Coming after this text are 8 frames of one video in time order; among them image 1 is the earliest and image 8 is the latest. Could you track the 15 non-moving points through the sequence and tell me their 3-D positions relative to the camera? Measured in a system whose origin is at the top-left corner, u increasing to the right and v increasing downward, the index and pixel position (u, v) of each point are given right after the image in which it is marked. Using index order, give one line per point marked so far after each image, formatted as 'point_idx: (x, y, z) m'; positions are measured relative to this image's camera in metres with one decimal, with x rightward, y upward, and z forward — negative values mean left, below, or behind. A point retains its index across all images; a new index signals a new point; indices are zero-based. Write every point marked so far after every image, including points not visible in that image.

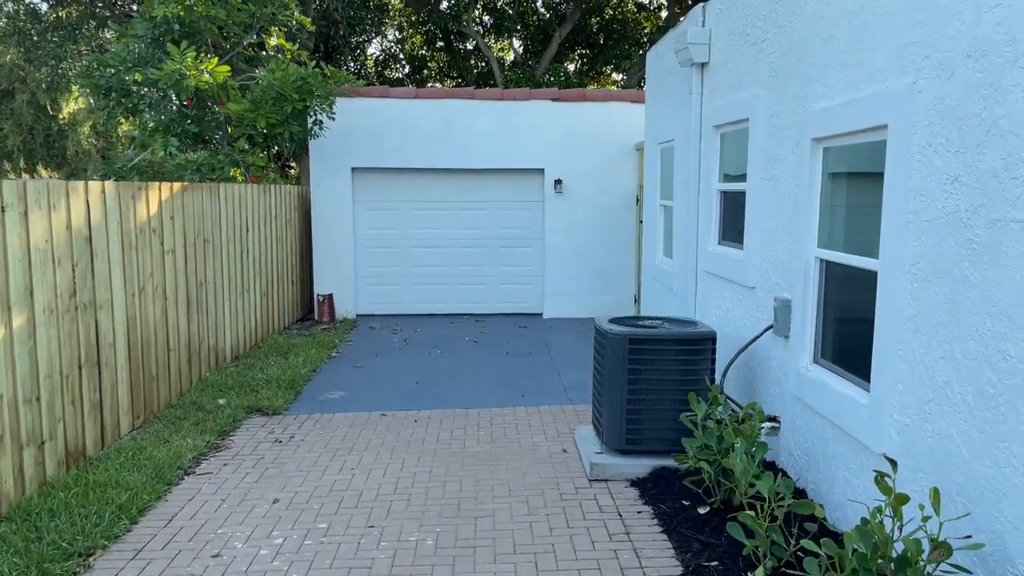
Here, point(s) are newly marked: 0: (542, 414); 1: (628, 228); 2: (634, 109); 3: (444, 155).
0: (+0.3, -1.1, +6.8) m
1: (+1.7, +0.8, +11.6) m
2: (+1.7, +2.5, +11.4) m
3: (-1.0, +1.9, +11.4) m
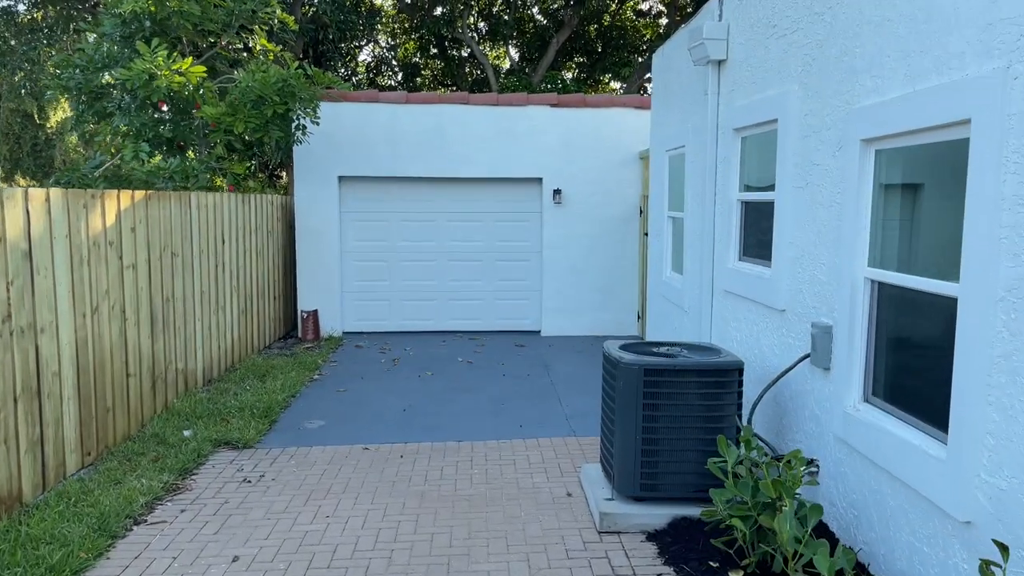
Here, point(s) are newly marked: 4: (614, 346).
0: (+0.2, -1.2, +6.1) m
1: (+1.6, +0.6, +11.0) m
2: (+1.7, +2.3, +10.8) m
3: (-1.0, +1.6, +10.8) m
4: (+0.6, -0.4, +5.0) m
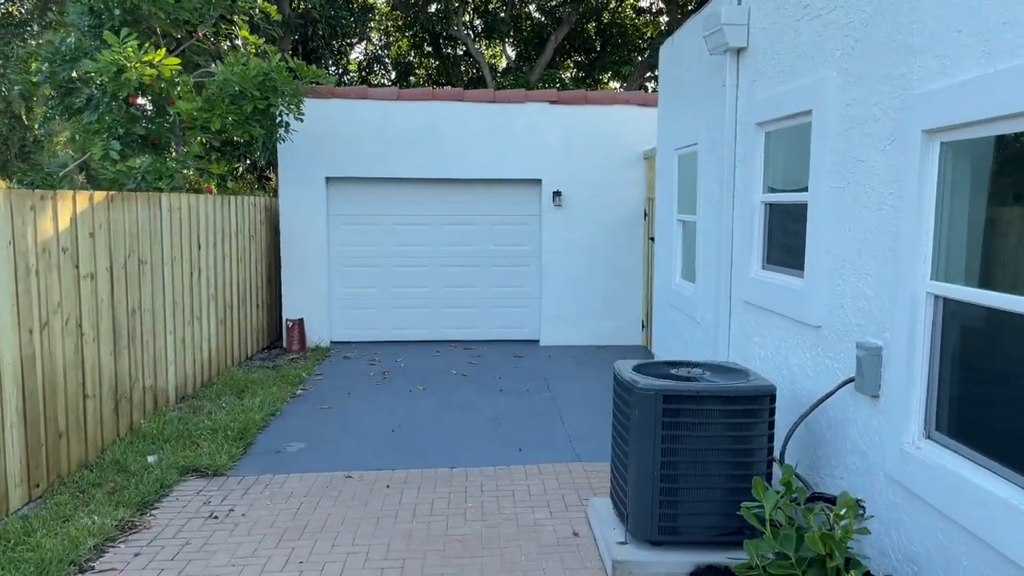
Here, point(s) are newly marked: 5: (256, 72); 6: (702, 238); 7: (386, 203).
0: (+0.2, -1.3, +5.5) m
1: (+1.6, +0.5, +10.4) m
2: (+1.6, +2.2, +10.2) m
3: (-1.0, +1.6, +10.2) m
4: (+0.6, -0.4, +4.4) m
5: (-2.6, +2.2, +8.1) m
6: (+1.5, +0.4, +6.6) m
7: (-1.6, +1.1, +10.4) m
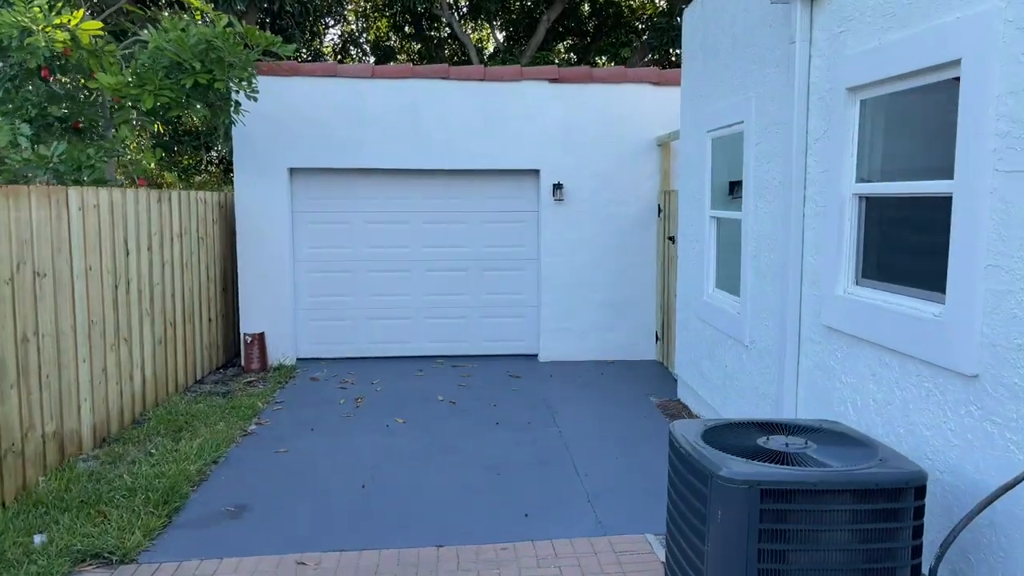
0: (+0.3, -1.4, +4.1) m
1: (+1.5, +0.5, +9.0) m
2: (+1.6, +2.1, +8.8) m
3: (-1.1, +1.5, +8.8) m
4: (+0.7, -0.5, +3.0) m
5: (-2.6, +2.0, +6.7) m
6: (+1.5, +0.3, +5.2) m
7: (-1.7, +1.0, +9.0) m
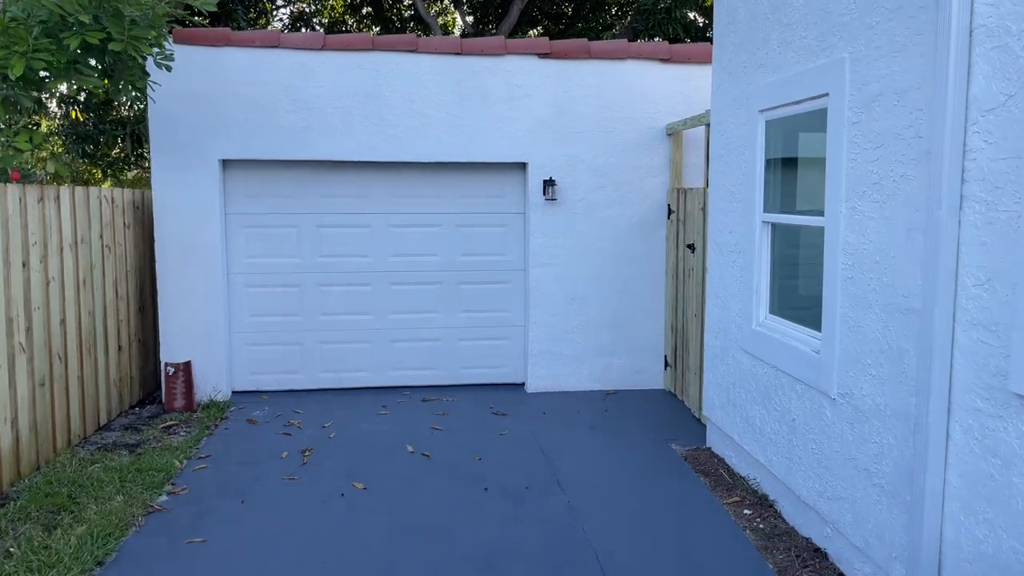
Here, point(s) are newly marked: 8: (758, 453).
0: (+0.3, -1.6, +2.6) m
1: (+1.3, +0.3, +7.6) m
2: (+1.4, +2.0, +7.4) m
3: (-1.3, +1.3, +7.2) m
4: (+0.8, -0.7, +1.6) m
5: (-2.7, +1.9, +5.1) m
6: (+1.6, +0.1, +3.8) m
7: (-1.9, +0.8, +7.4) m
8: (+1.5, -1.0, +4.9) m
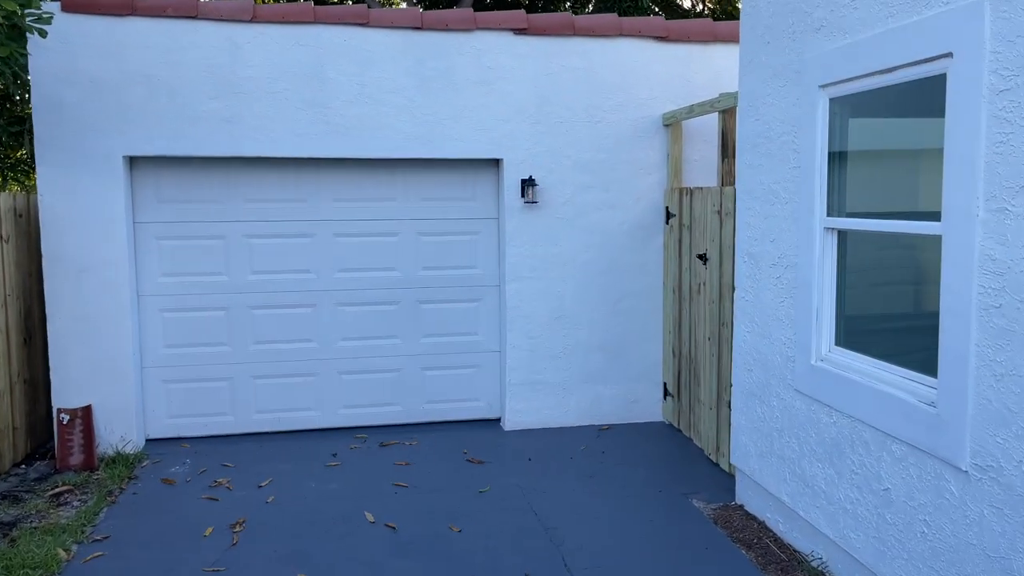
0: (+0.5, -1.7, +1.5) m
1: (+1.1, +0.2, +6.5) m
2: (+1.2, +1.8, +6.3) m
3: (-1.5, +1.1, +5.9) m
4: (+1.0, -0.8, +0.4) m
5: (-2.7, +1.7, +3.7) m
6: (+1.6, 0.0, +2.7) m
7: (-2.1, +0.7, +6.1) m
8: (+1.5, -1.1, +3.8) m
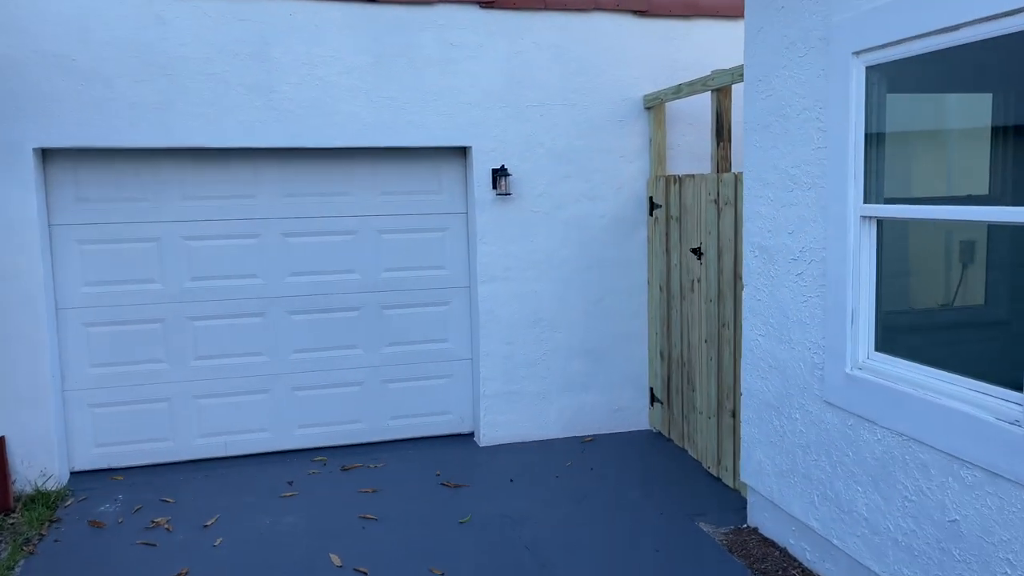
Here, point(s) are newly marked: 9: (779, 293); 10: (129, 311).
0: (+0.6, -1.7, +1.0) m
1: (+0.9, +0.2, +6.0) m
2: (+0.9, +1.8, +5.8) m
3: (-1.7, +1.1, +5.2) m
4: (+1.2, -0.8, -0.1) m
5: (-2.8, +1.6, +2.9) m
6: (+1.6, 0.0, +2.2) m
7: (-2.3, +0.6, +5.4) m
8: (+1.5, -1.1, +3.3) m
9: (+1.3, 0.0, +3.9) m
10: (-2.5, -0.1, +5.4) m
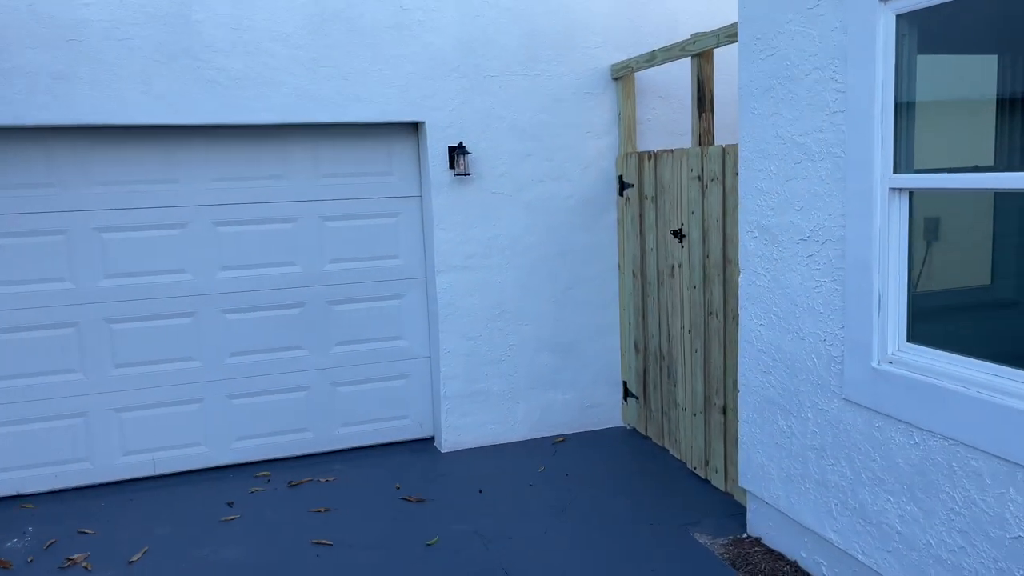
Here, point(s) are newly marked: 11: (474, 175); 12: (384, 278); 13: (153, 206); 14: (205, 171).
0: (+0.8, -1.7, +0.5) m
1: (+0.6, +0.3, +5.5) m
2: (+0.6, +1.9, +5.3) m
3: (-1.9, +1.1, +4.6) m
4: (+1.4, -0.8, -0.5) m
5: (-2.8, +1.6, +2.2) m
6: (+1.6, +0.1, +1.8) m
7: (-2.5, +0.6, +4.7) m
8: (+1.4, -1.0, +3.0) m
9: (+1.2, 0.0, +3.5) m
10: (-2.7, -0.1, +4.7) m
11: (-0.2, +0.7, +5.2) m
12: (-0.8, +0.1, +5.3) m
13: (-2.1, +0.5, +4.8) m
14: (-1.8, +0.7, +4.9) m
